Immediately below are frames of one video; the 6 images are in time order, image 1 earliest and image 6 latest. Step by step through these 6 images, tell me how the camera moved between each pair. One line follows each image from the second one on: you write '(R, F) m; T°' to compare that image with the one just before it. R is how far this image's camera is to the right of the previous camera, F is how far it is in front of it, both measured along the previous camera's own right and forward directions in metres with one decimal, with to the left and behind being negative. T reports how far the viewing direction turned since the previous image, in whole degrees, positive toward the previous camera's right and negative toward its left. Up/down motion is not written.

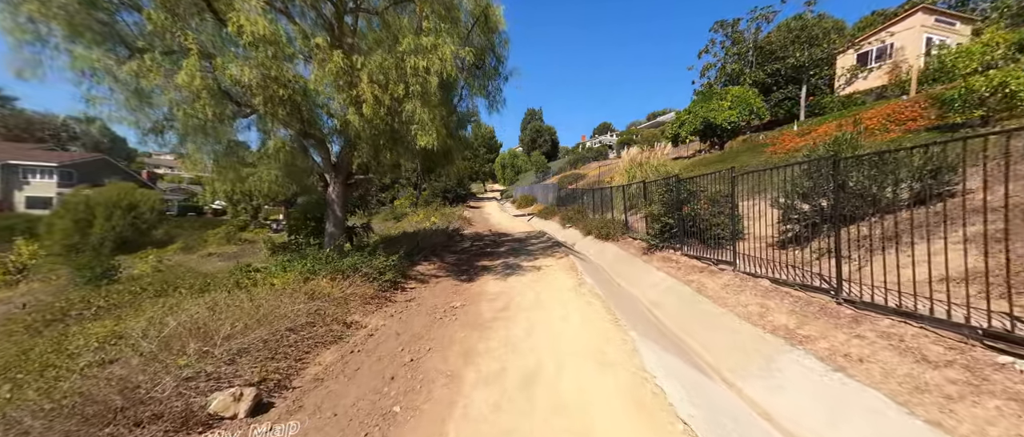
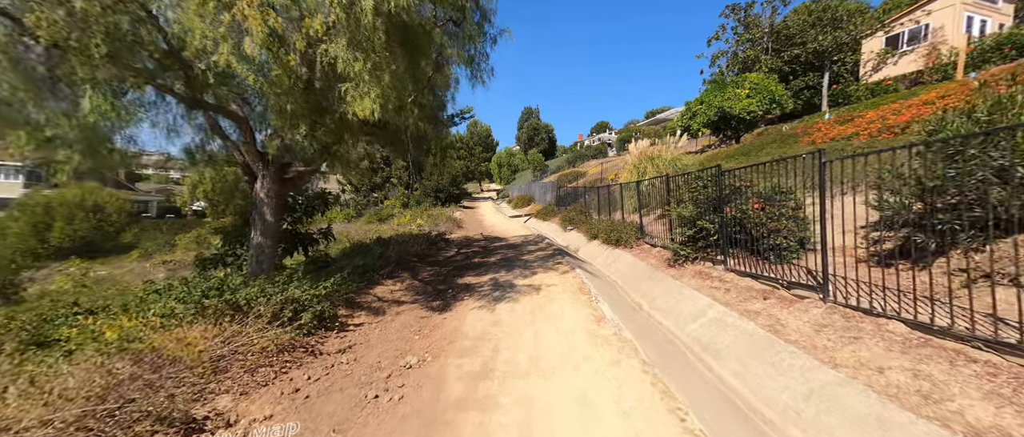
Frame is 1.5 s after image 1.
(+0.1, +1.8) m; 0°
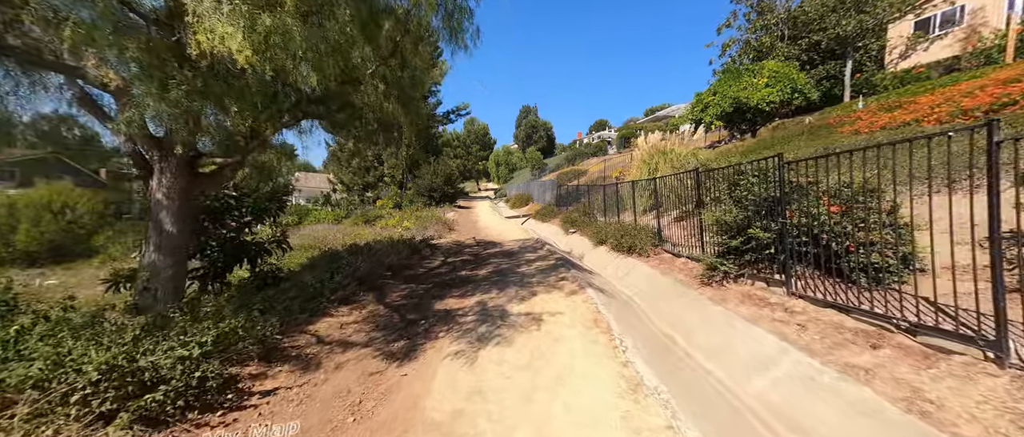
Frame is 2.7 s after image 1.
(+0.1, +1.5) m; 0°
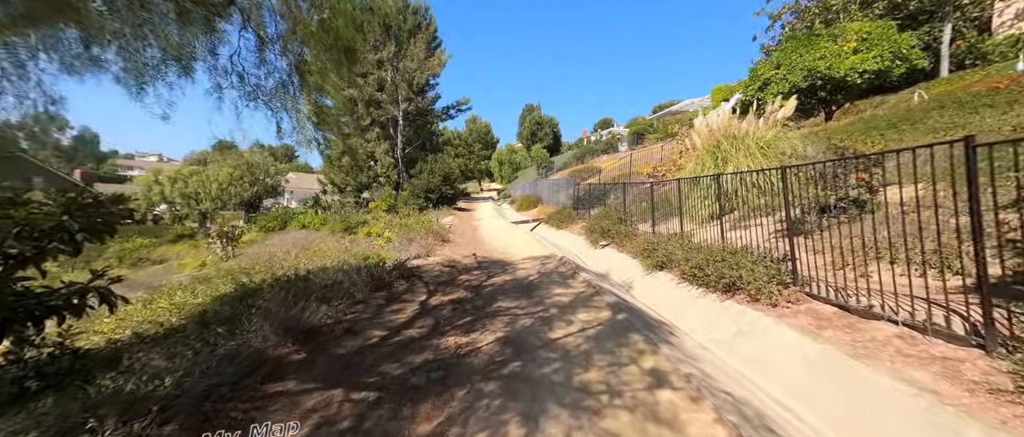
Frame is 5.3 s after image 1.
(-0.3, +3.4) m; 0°
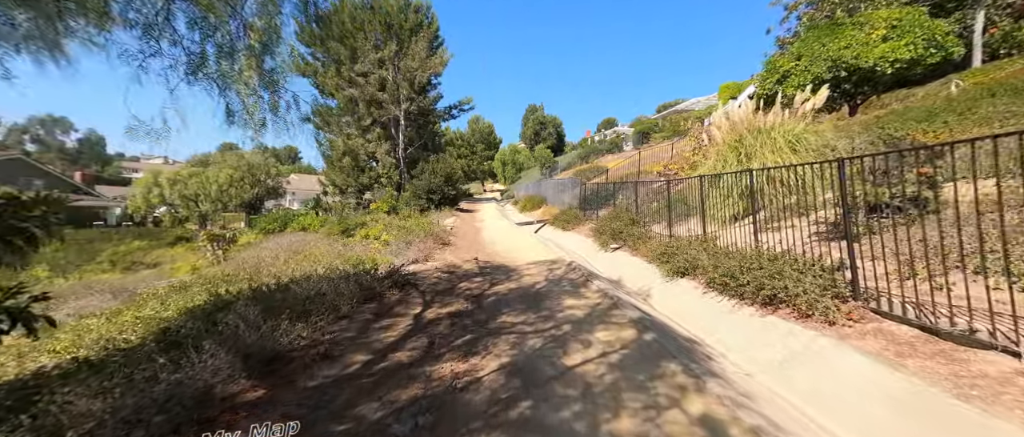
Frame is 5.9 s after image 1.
(0.0, +0.7) m; -1°
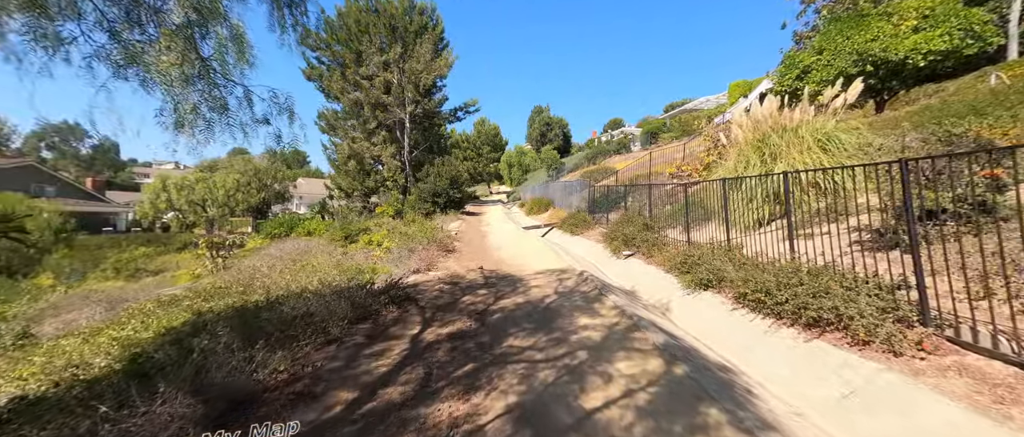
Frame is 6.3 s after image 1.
(0.0, +0.5) m; -1°
